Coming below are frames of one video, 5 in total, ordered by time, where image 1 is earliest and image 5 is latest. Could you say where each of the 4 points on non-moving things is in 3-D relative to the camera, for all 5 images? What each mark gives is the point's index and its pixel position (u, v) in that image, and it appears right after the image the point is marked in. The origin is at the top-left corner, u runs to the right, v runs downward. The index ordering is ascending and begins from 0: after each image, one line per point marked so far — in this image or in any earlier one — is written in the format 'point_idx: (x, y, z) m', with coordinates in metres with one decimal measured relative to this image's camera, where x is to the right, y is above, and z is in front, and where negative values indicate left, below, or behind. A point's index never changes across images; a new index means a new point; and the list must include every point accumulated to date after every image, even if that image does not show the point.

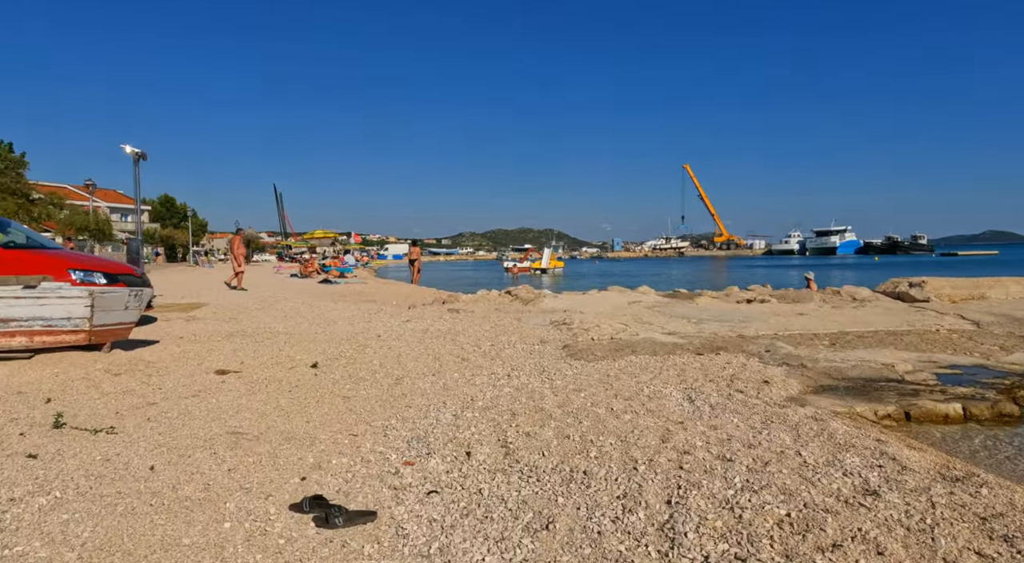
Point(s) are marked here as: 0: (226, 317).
0: (-5.6, -0.7, +11.2) m
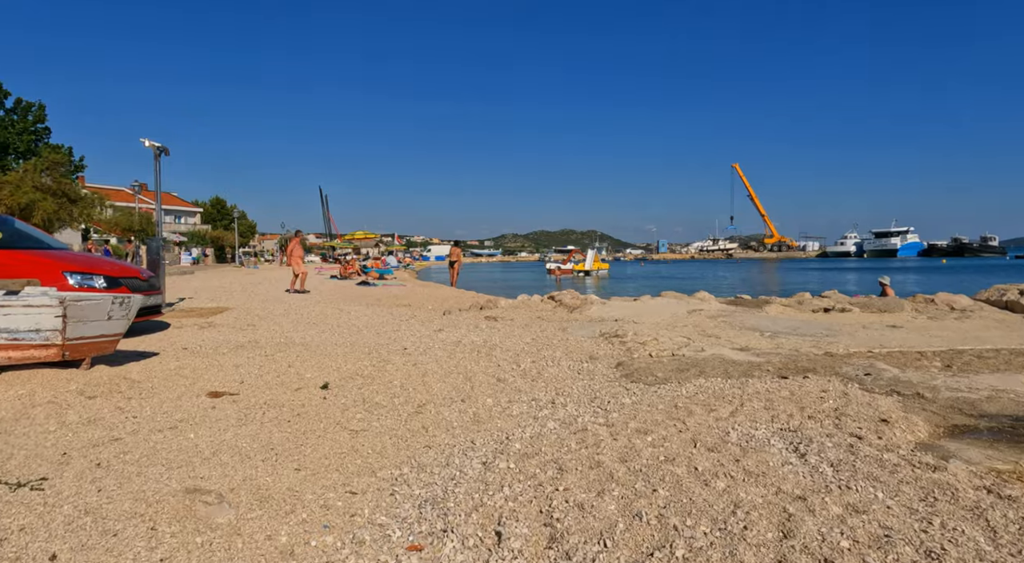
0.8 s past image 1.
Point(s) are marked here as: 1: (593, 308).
0: (-4.9, -0.8, +10.3) m
1: (+1.7, -0.6, +12.1) m
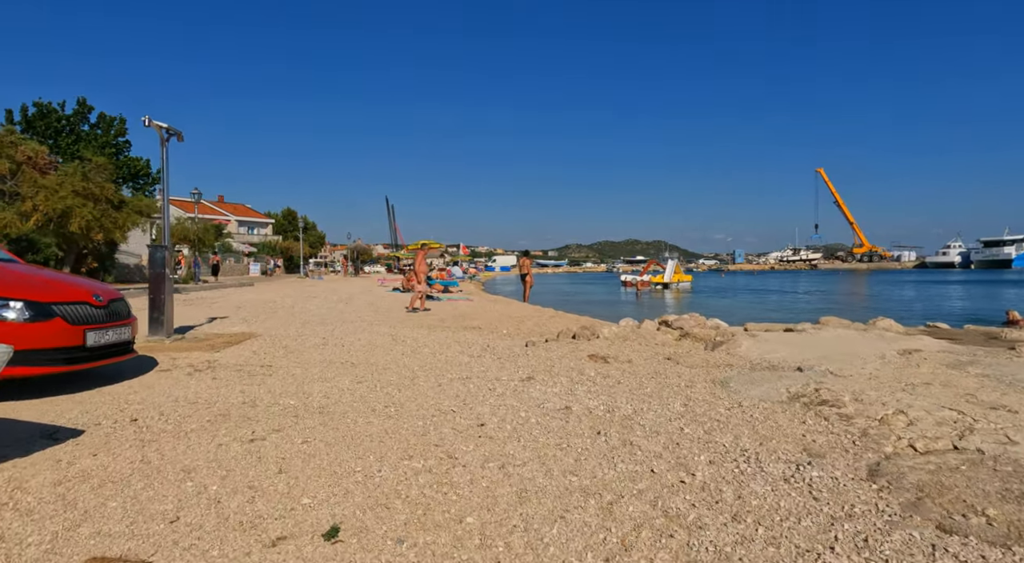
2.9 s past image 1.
0: (-3.3, -1.1, +7.3) m
1: (+3.4, -0.9, +8.4) m
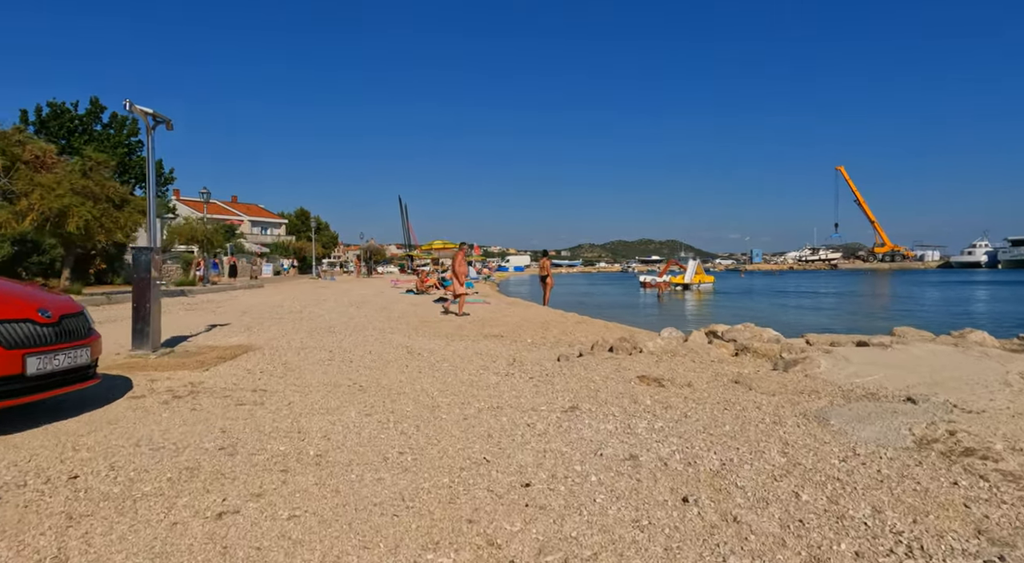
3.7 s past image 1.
0: (-2.9, -1.2, +6.2) m
1: (+3.9, -1.0, +7.1) m
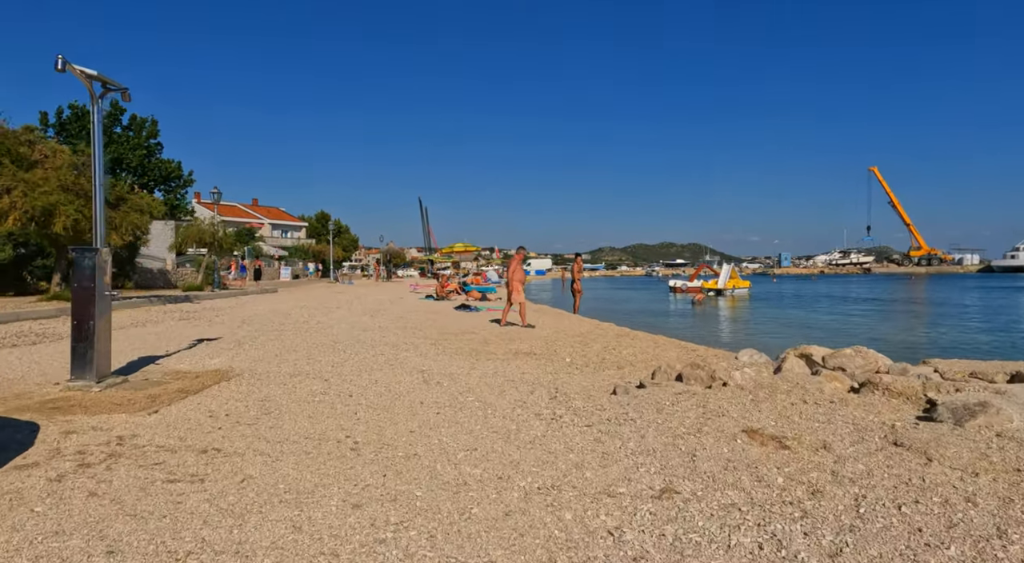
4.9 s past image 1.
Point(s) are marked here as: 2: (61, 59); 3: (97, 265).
0: (-2.4, -1.3, +4.2) m
1: (+4.4, -1.2, +4.9) m
2: (-4.8, +2.4, +6.0) m
3: (-4.8, +0.2, +6.5) m
